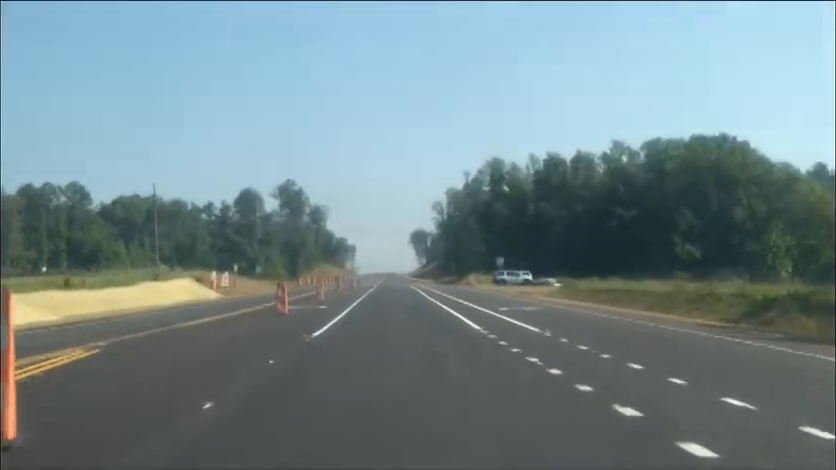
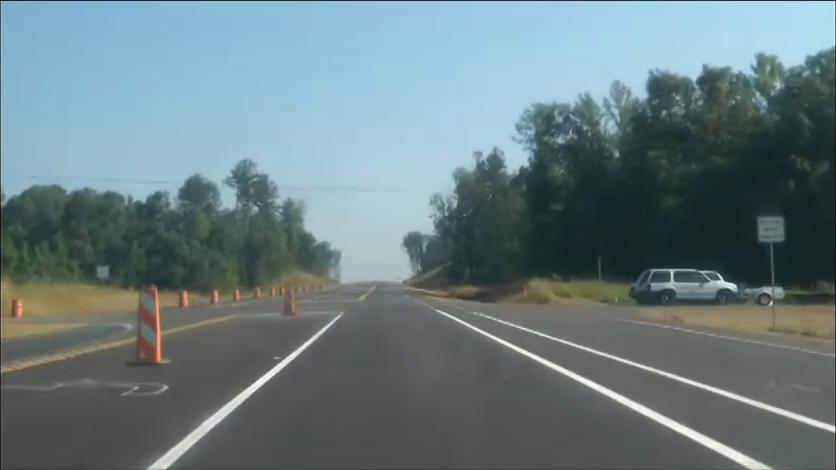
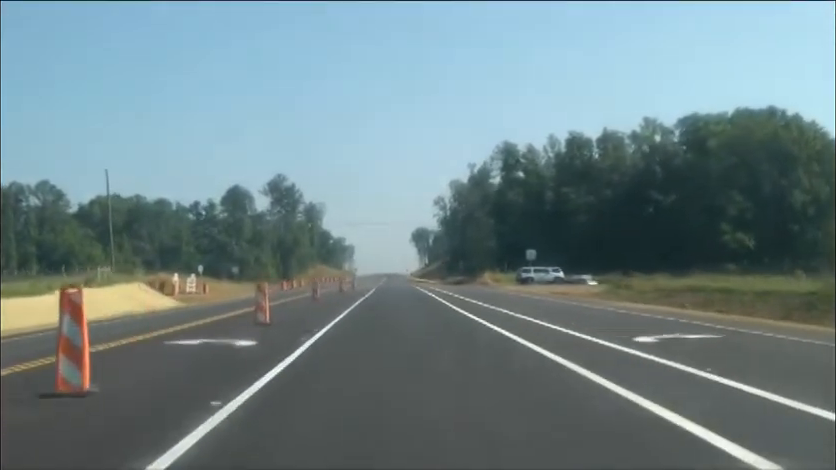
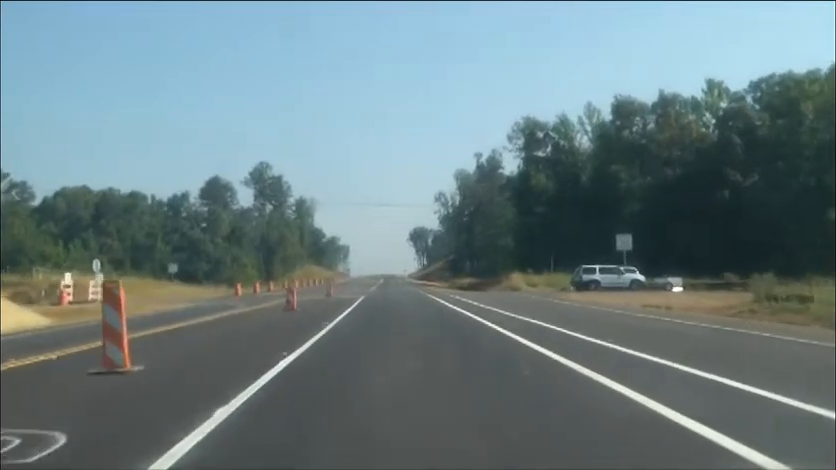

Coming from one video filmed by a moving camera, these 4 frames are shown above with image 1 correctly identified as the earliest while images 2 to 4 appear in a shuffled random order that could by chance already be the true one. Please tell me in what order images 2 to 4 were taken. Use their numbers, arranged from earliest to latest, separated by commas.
3, 4, 2
